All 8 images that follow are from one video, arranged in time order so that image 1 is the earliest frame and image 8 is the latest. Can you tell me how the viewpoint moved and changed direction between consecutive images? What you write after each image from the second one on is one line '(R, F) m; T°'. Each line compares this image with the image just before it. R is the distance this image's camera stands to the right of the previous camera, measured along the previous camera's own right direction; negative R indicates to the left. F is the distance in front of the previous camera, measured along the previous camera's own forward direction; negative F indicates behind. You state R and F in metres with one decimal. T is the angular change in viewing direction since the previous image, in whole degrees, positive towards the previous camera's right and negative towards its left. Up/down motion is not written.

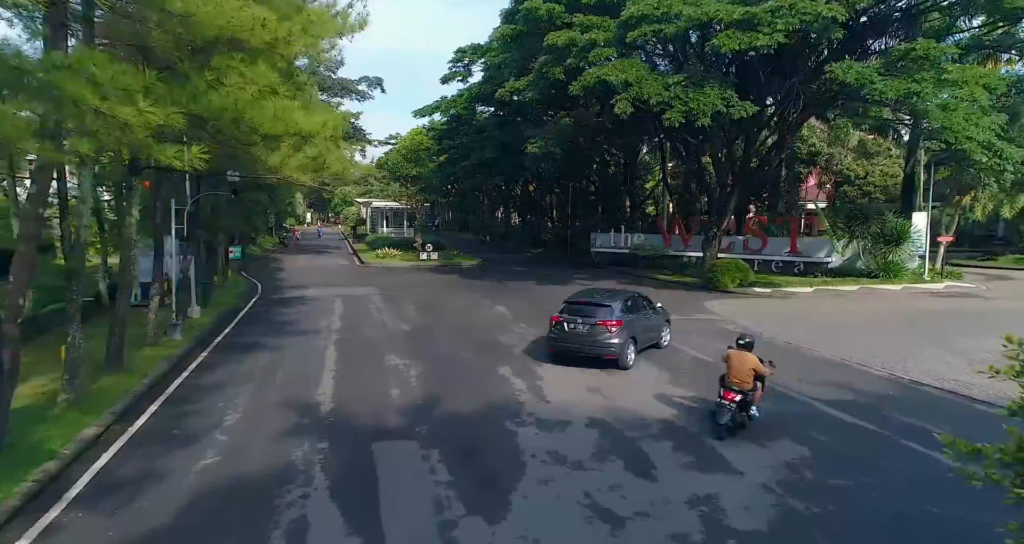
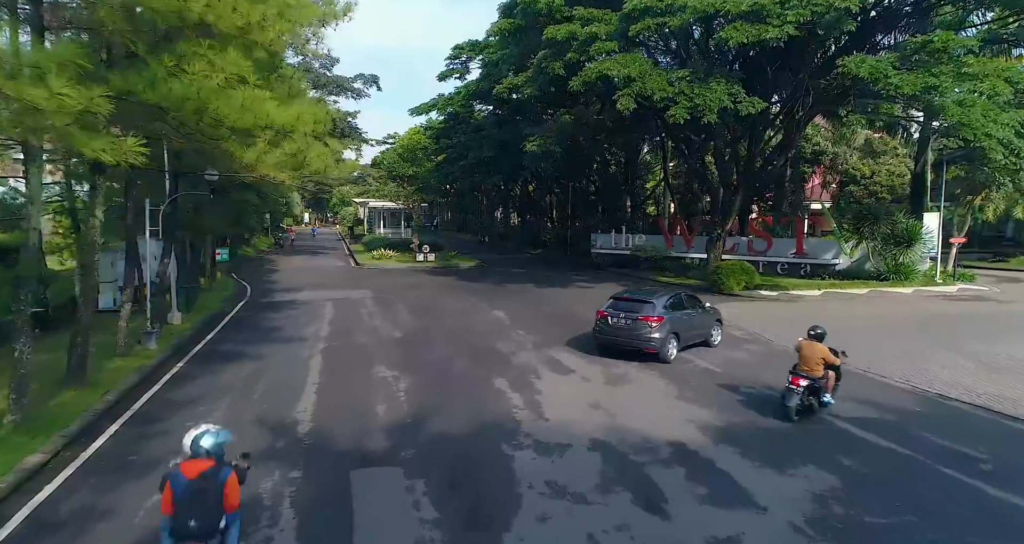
(+0.1, +0.7) m; 0°
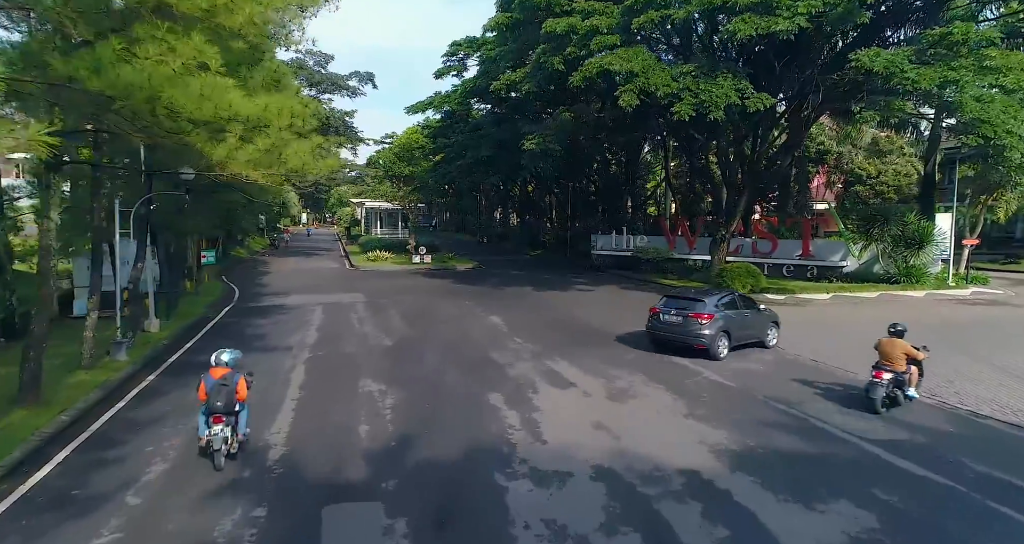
(+0.1, +0.7) m; 0°
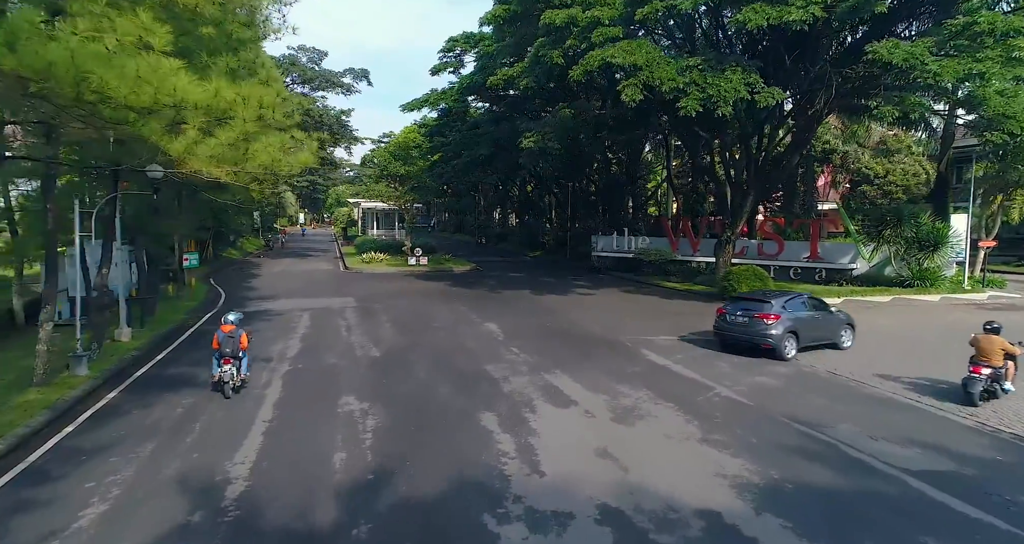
(+0.1, +0.8) m; 0°
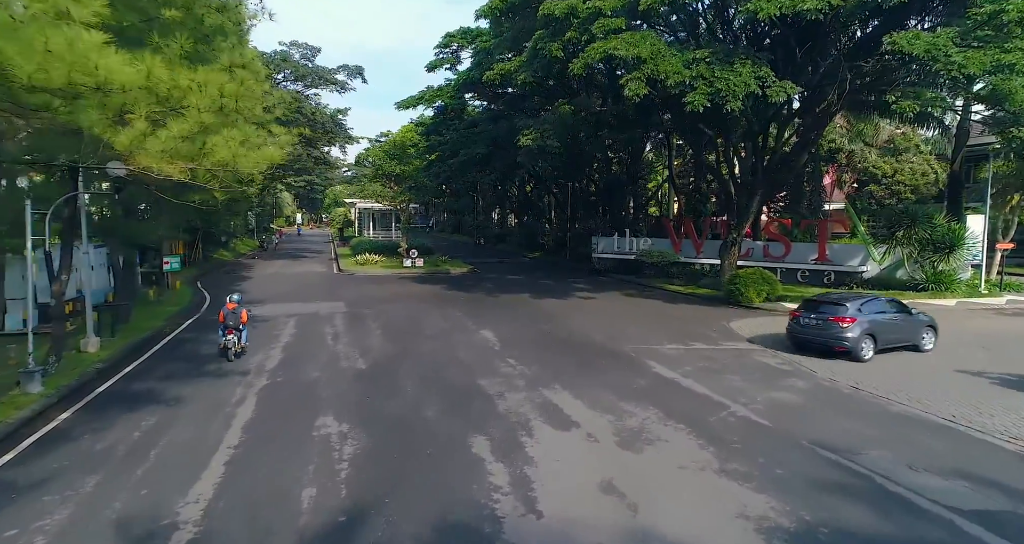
(+0.1, +0.8) m; 0°
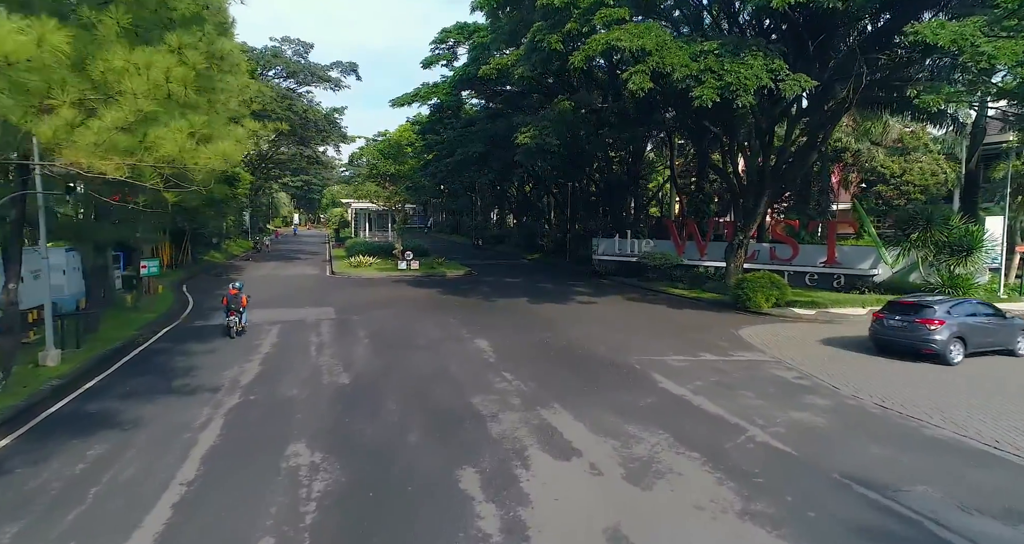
(+0.1, +0.8) m; 0°
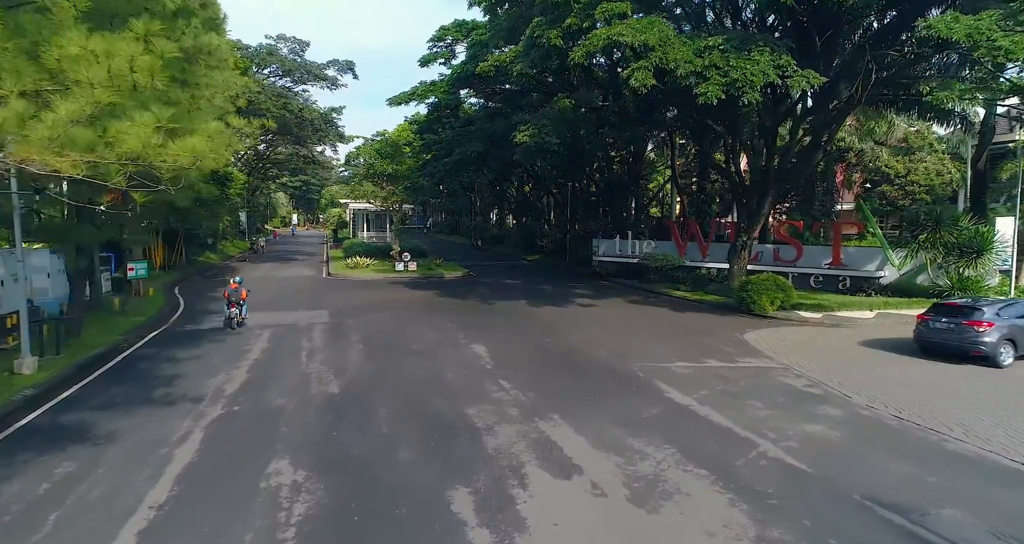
(0.0, +0.4) m; 0°
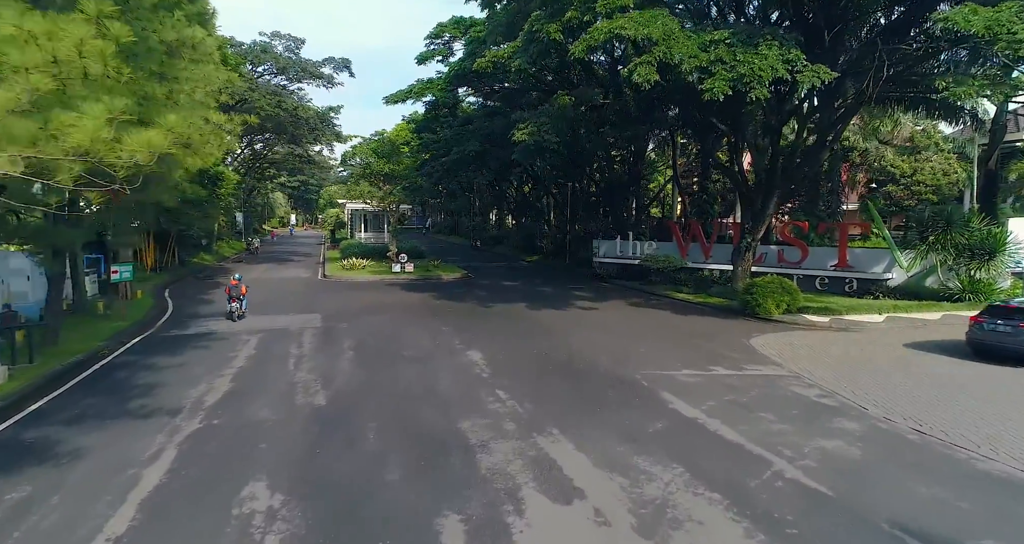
(0.0, +0.5) m; 0°
